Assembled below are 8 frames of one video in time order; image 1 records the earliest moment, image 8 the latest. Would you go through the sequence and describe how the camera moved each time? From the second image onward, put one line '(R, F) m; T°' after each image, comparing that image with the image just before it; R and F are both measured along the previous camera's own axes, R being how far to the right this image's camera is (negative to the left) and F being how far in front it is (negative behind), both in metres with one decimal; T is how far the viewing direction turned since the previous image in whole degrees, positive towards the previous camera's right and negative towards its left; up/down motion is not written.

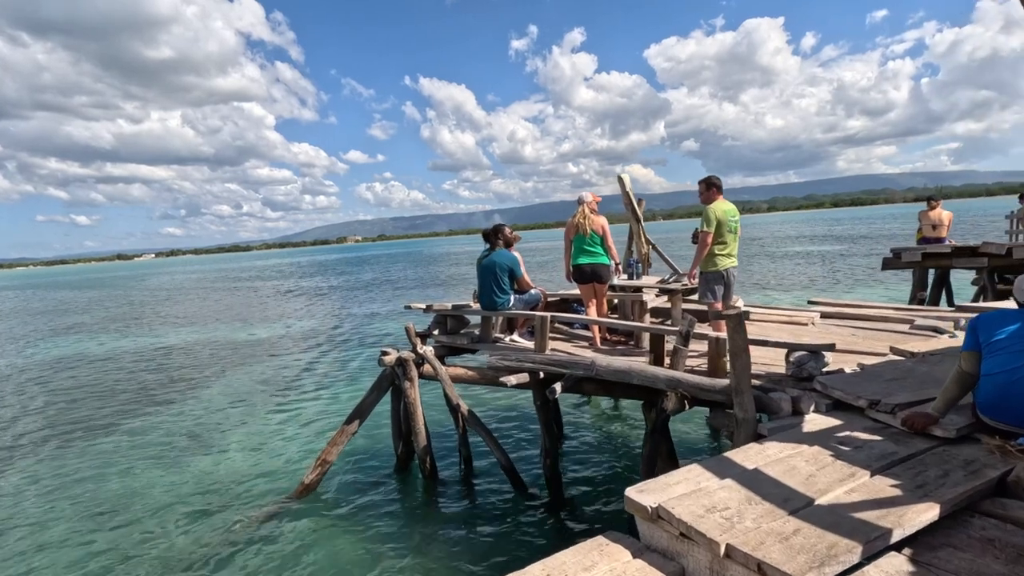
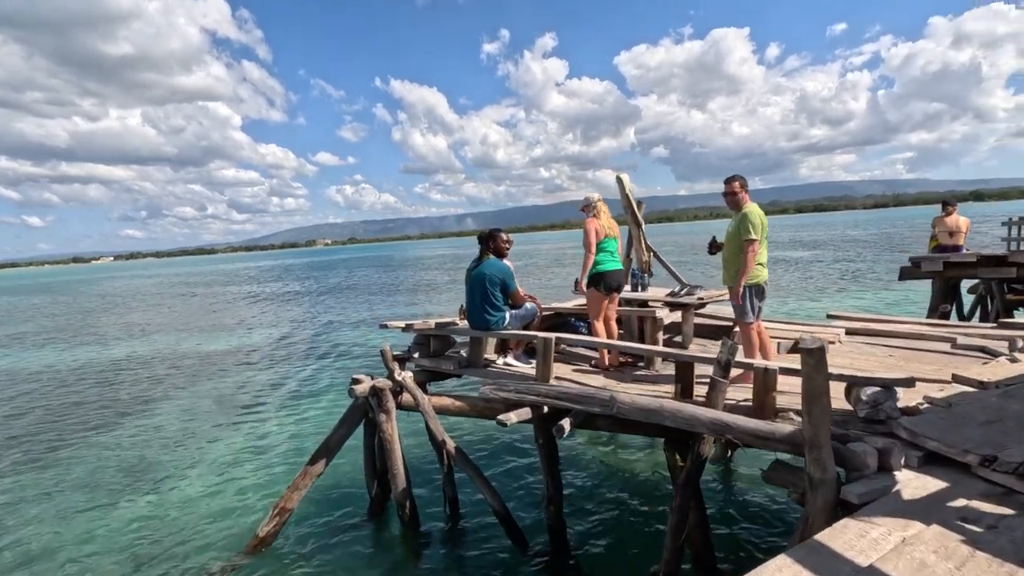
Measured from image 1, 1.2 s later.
(-0.3, +1.0) m; +3°
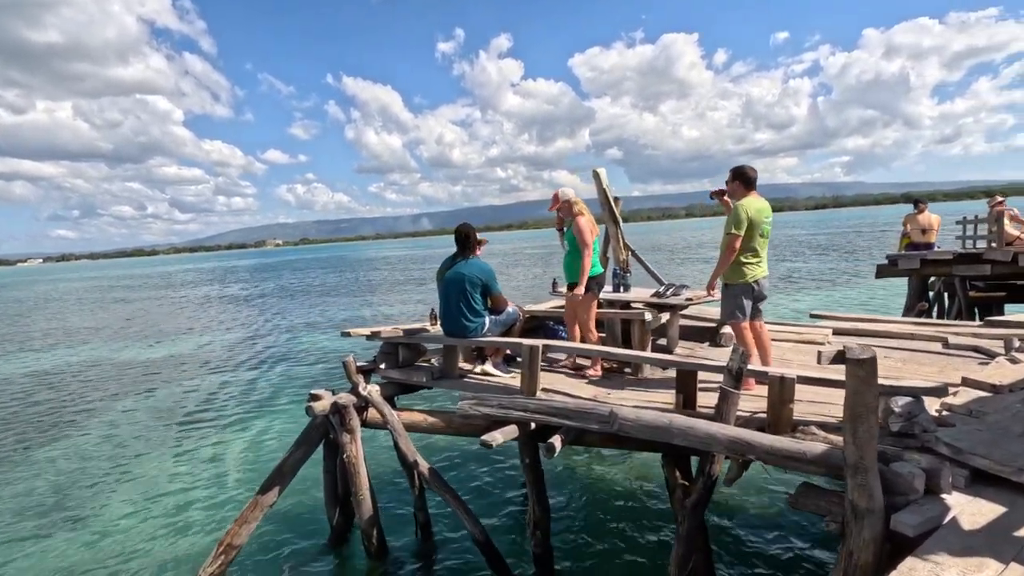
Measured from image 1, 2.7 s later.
(-0.2, +0.6) m; +5°
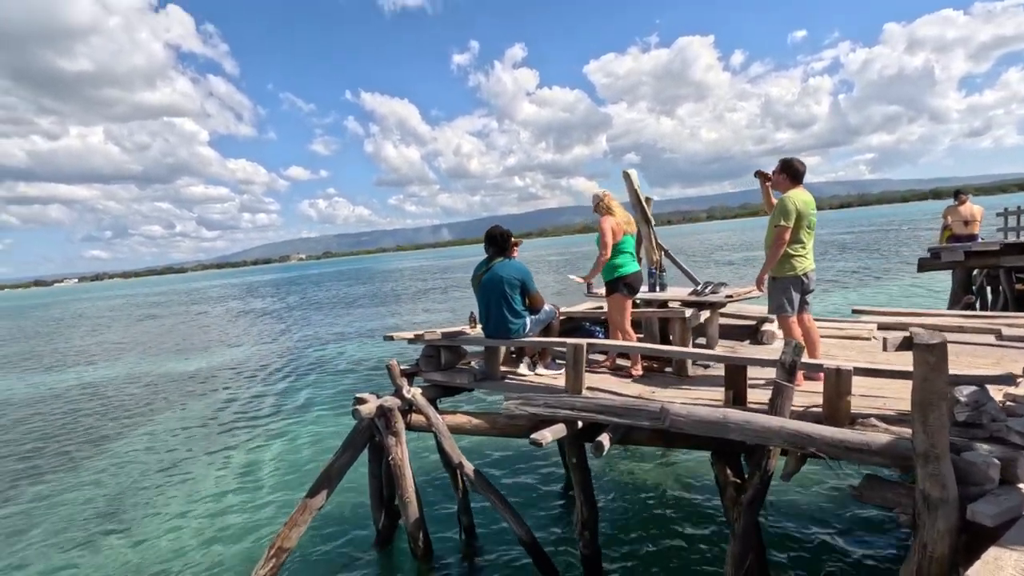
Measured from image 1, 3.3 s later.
(-0.2, 0.0) m; -2°
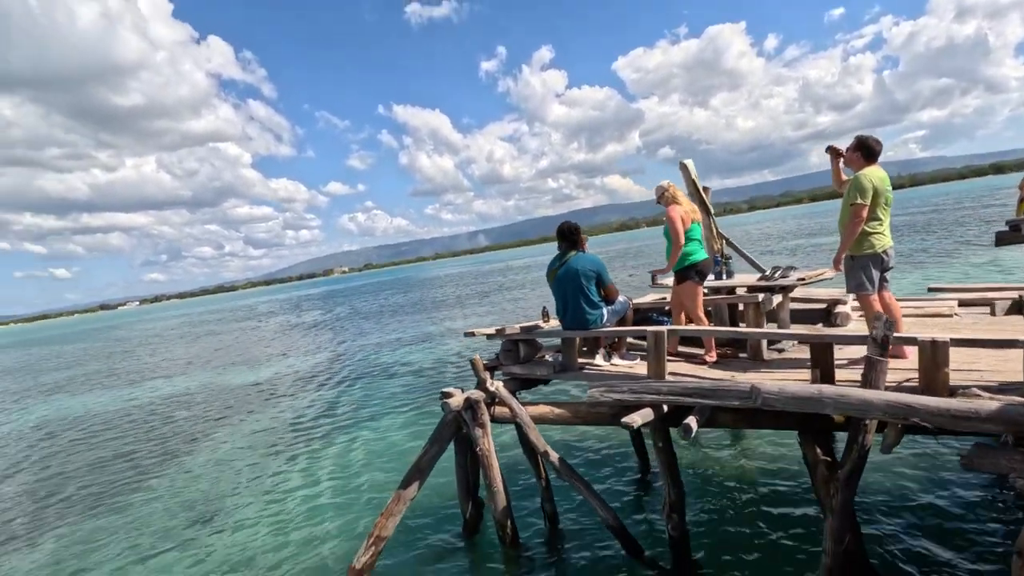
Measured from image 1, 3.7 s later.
(-0.4, -0.2) m; -4°
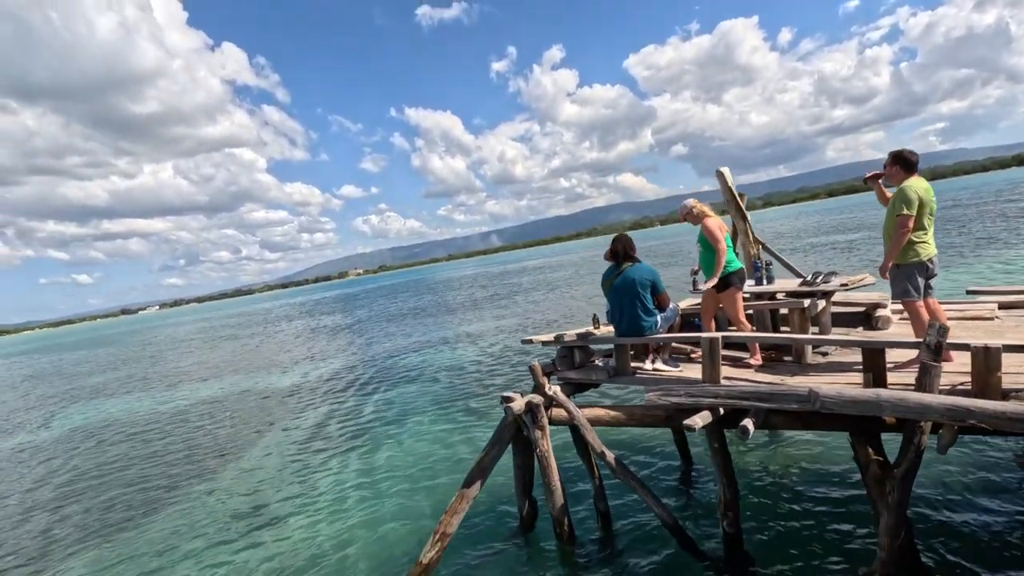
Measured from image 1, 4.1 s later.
(-0.5, -0.3) m; -1°
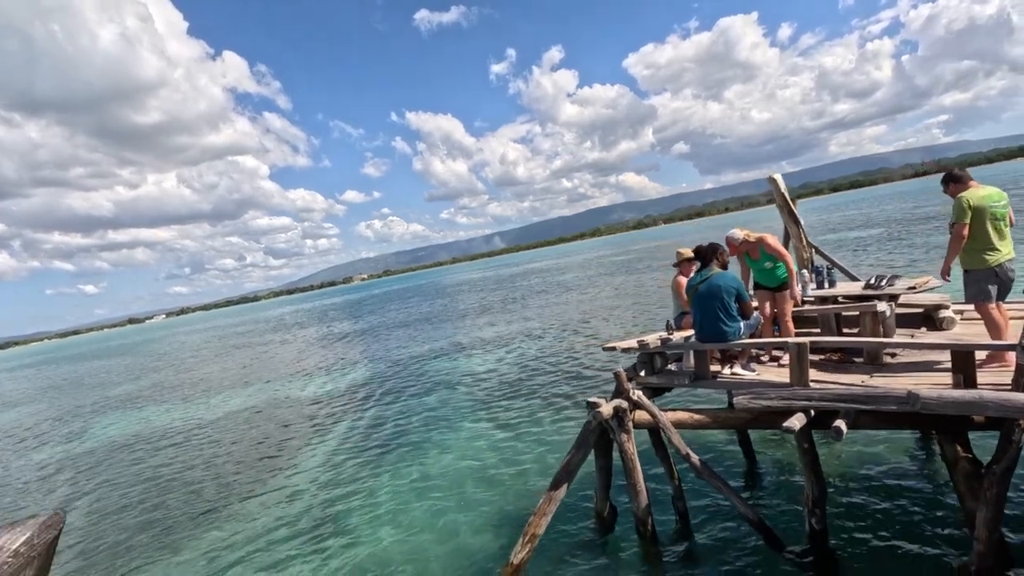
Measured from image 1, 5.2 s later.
(-0.8, -0.1) m; 0°
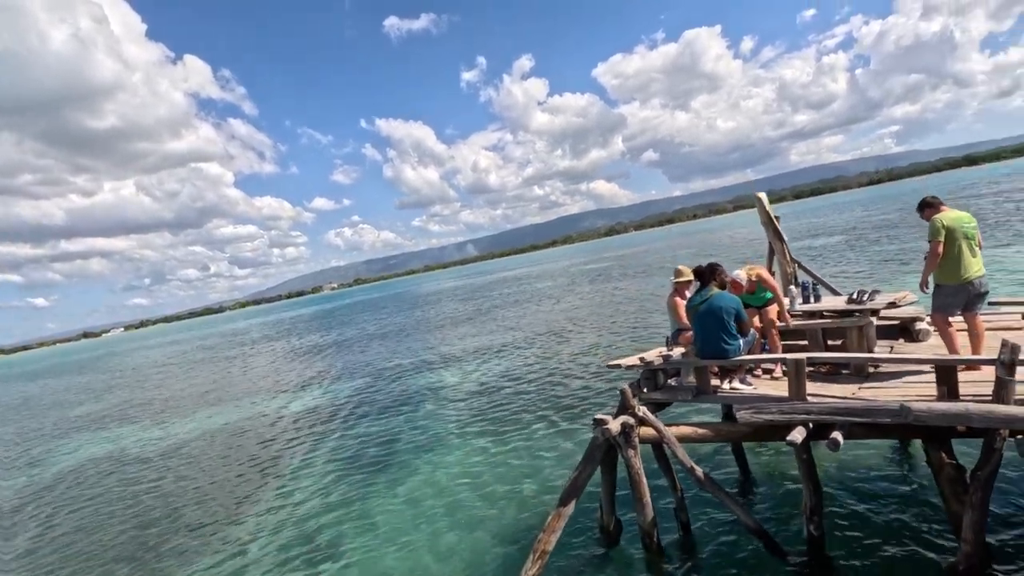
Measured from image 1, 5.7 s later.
(-0.6, -0.3) m; +3°
